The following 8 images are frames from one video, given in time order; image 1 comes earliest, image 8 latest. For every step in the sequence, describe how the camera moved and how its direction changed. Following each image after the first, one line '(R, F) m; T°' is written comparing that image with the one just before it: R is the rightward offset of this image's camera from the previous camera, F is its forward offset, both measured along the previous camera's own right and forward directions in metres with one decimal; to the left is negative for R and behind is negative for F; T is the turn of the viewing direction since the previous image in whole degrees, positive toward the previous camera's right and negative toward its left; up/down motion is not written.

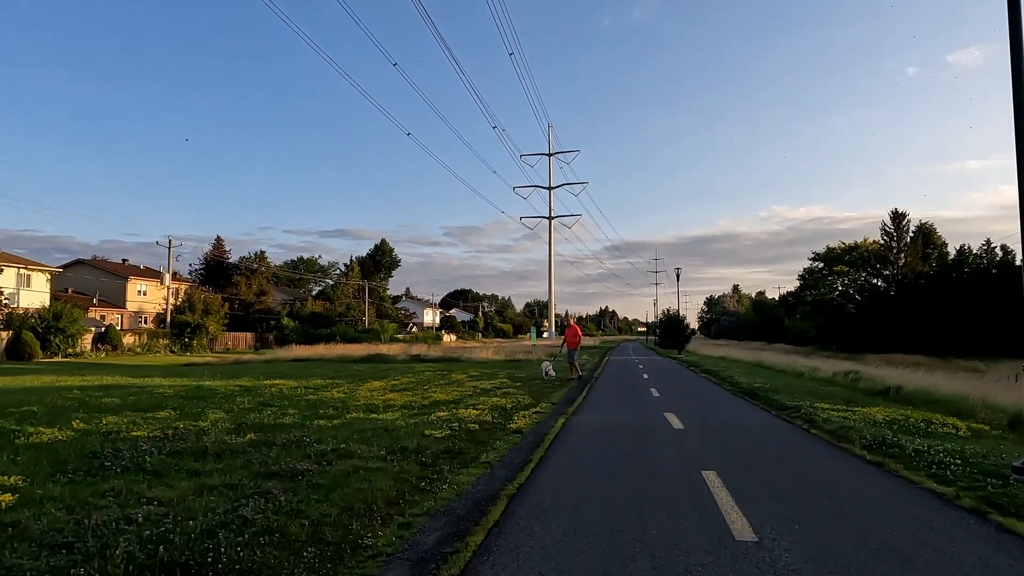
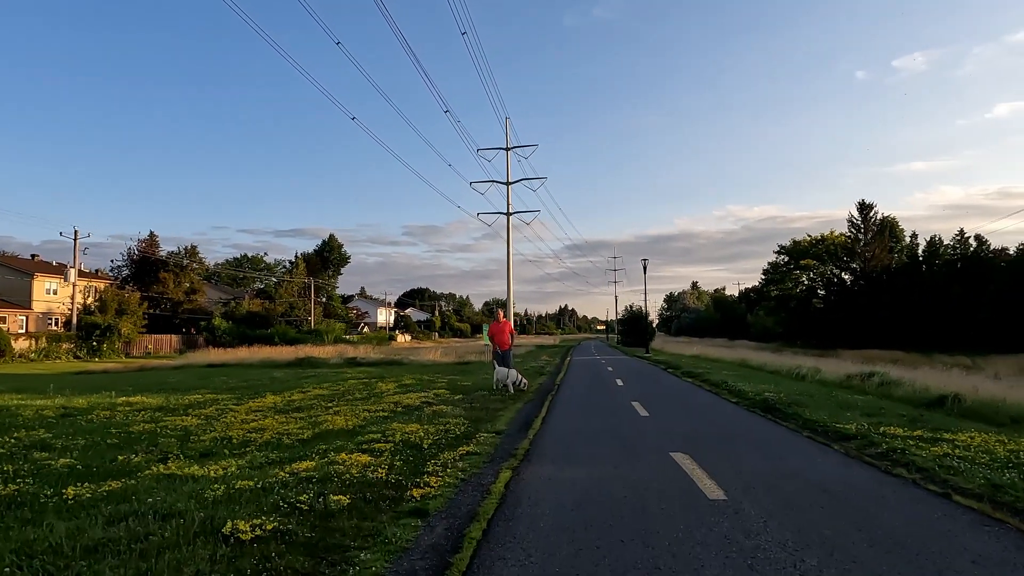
(+0.6, +5.1) m; +3°
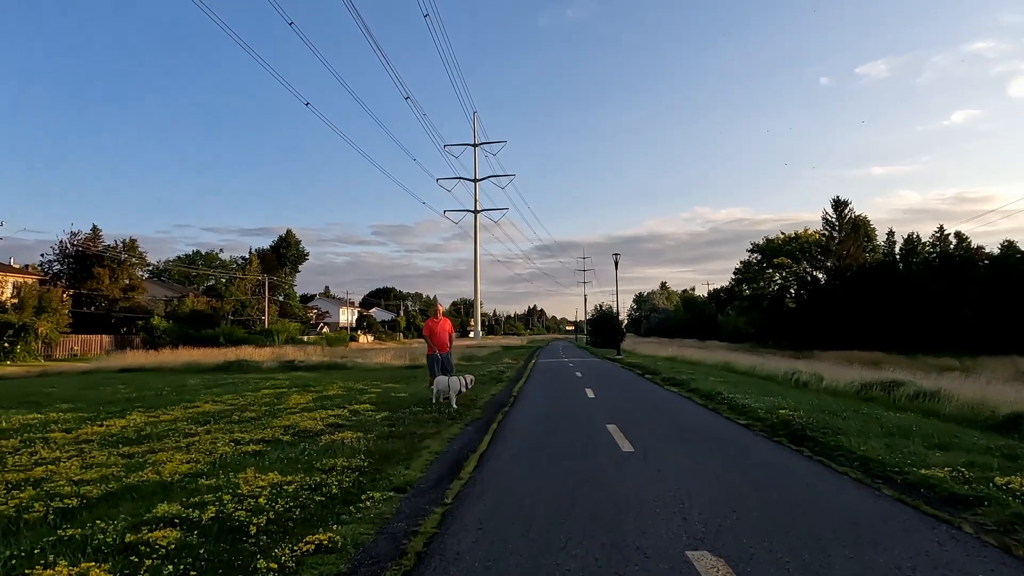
(+0.6, +3.8) m; +3°
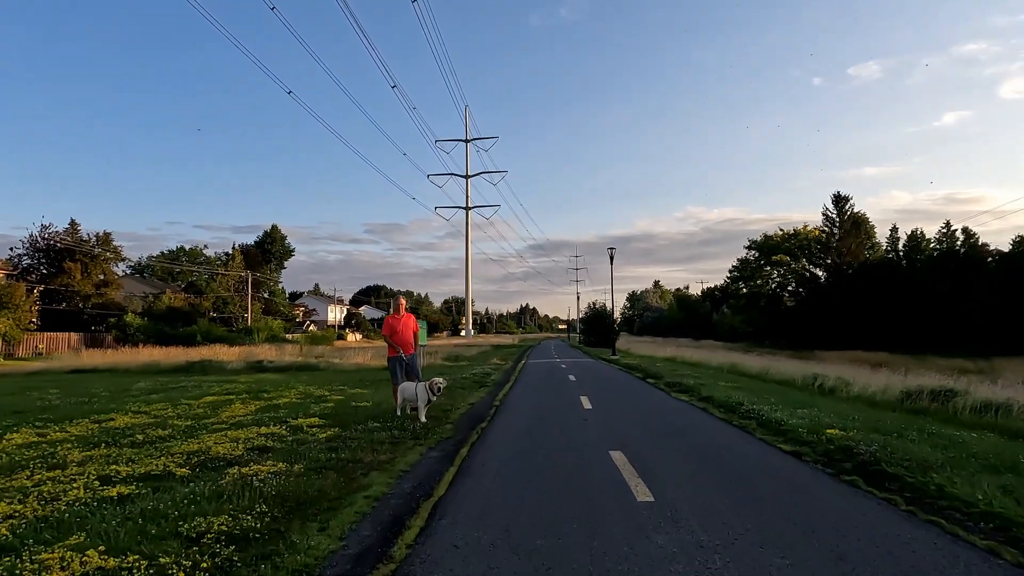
(+0.2, +2.5) m; +1°
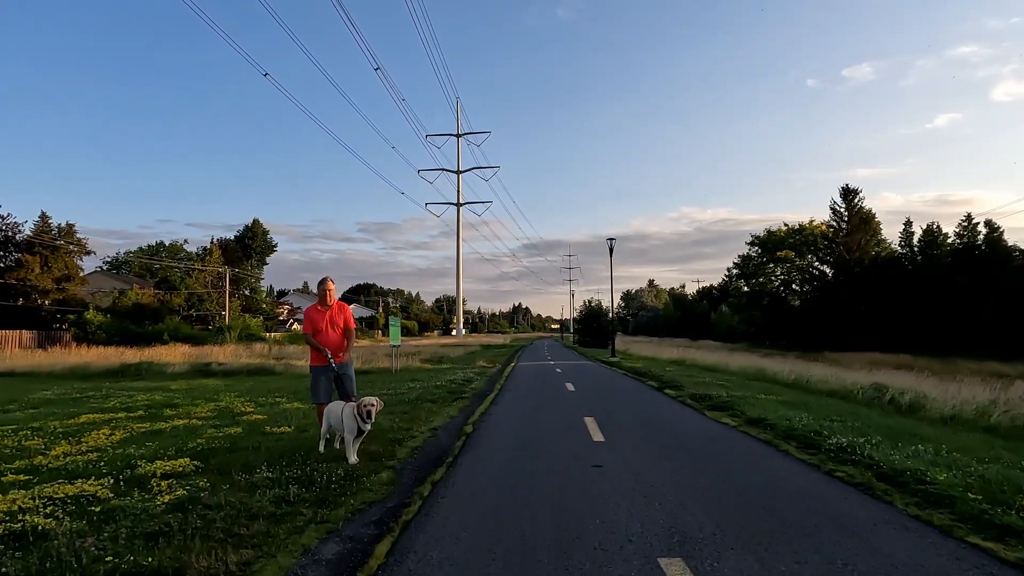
(+0.2, +4.0) m; +1°
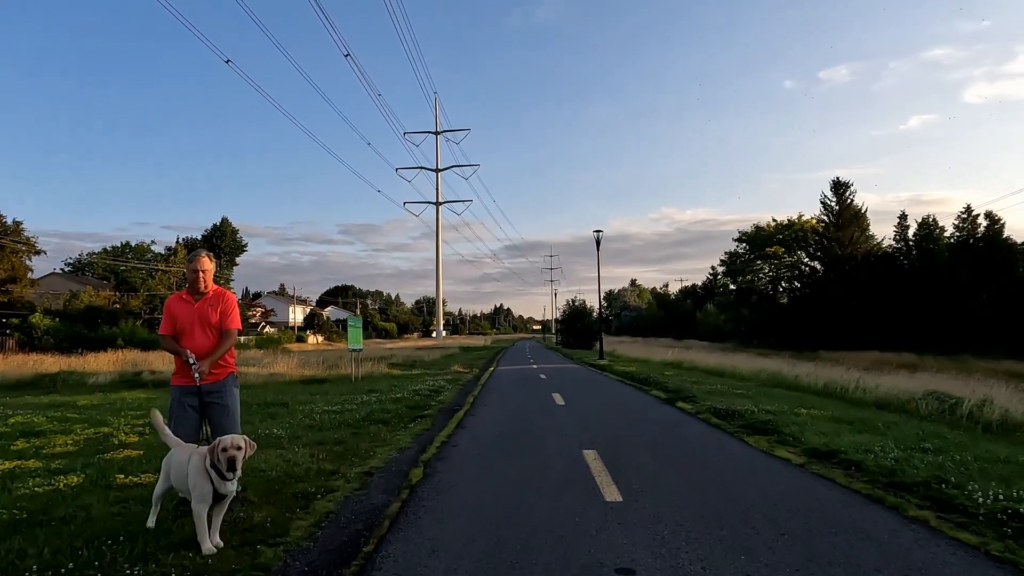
(+0.1, +3.2) m; +2°
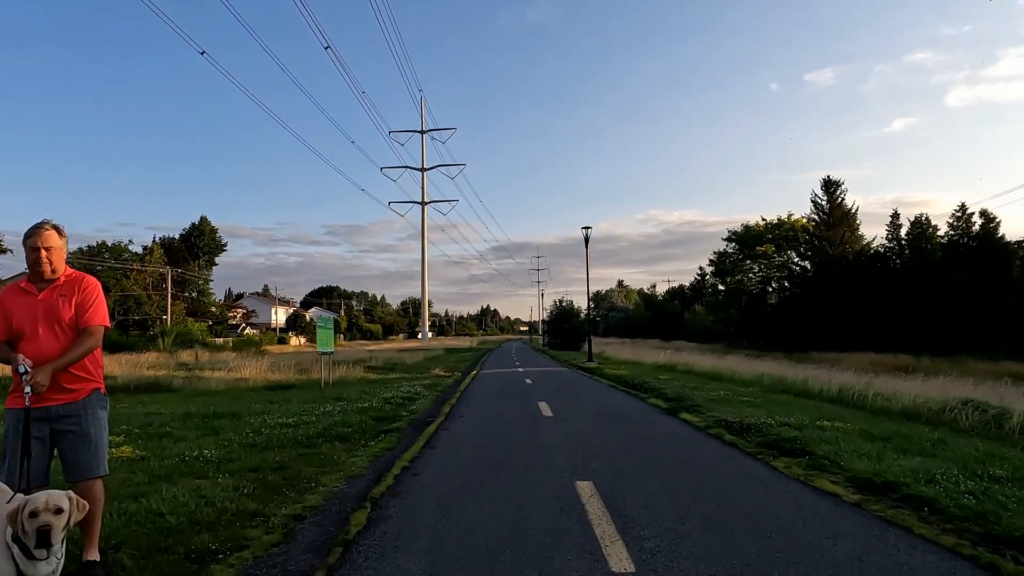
(+0.1, +1.6) m; +1°
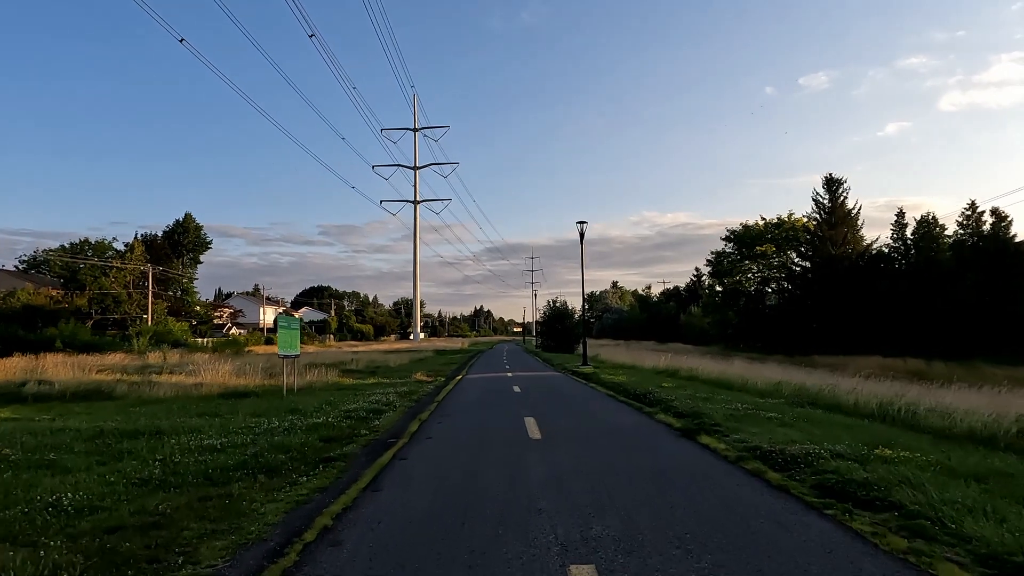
(+0.2, +2.2) m; +1°
